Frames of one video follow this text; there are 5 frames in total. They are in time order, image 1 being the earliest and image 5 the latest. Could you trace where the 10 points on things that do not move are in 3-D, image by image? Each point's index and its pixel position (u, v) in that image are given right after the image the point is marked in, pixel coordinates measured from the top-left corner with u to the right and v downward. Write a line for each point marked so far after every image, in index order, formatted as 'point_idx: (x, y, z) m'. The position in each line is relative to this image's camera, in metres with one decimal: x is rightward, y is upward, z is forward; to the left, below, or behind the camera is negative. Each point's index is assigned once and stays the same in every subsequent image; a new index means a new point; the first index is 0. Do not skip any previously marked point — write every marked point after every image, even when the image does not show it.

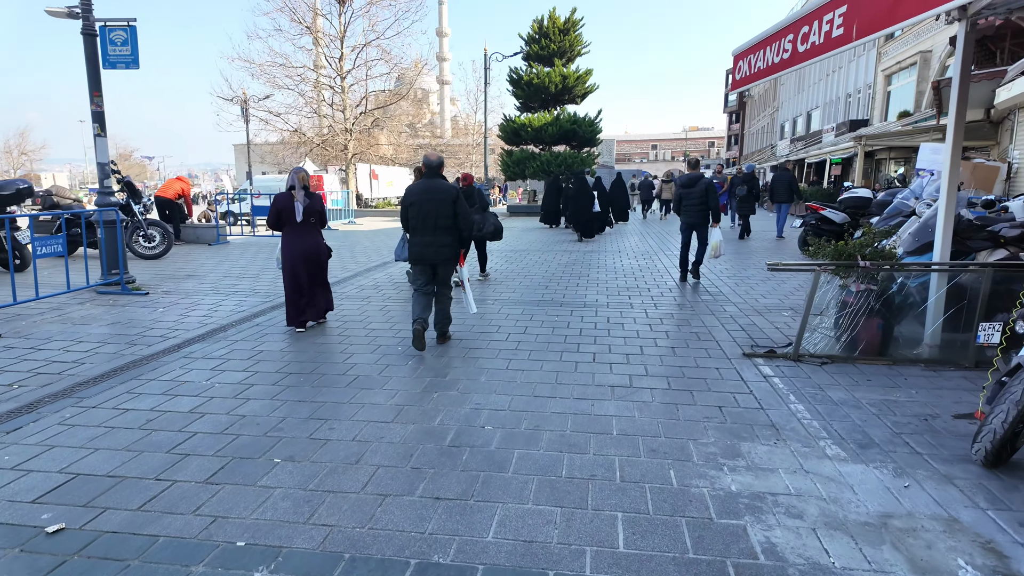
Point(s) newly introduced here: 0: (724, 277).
0: (+3.3, +0.1, +9.1) m
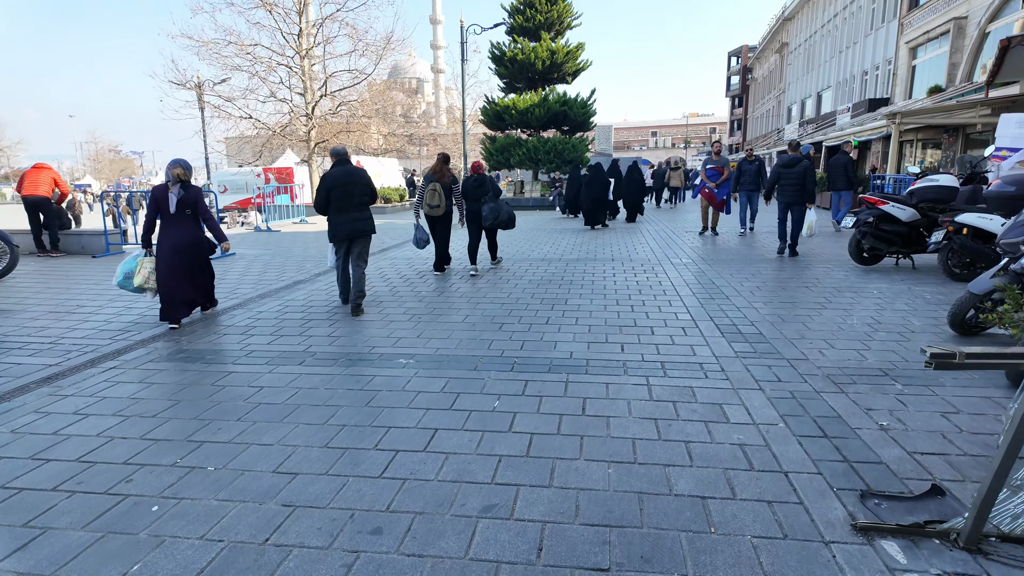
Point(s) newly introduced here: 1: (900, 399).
0: (+2.7, -0.2, +6.4) m
1: (+2.5, -0.7, +3.8) m
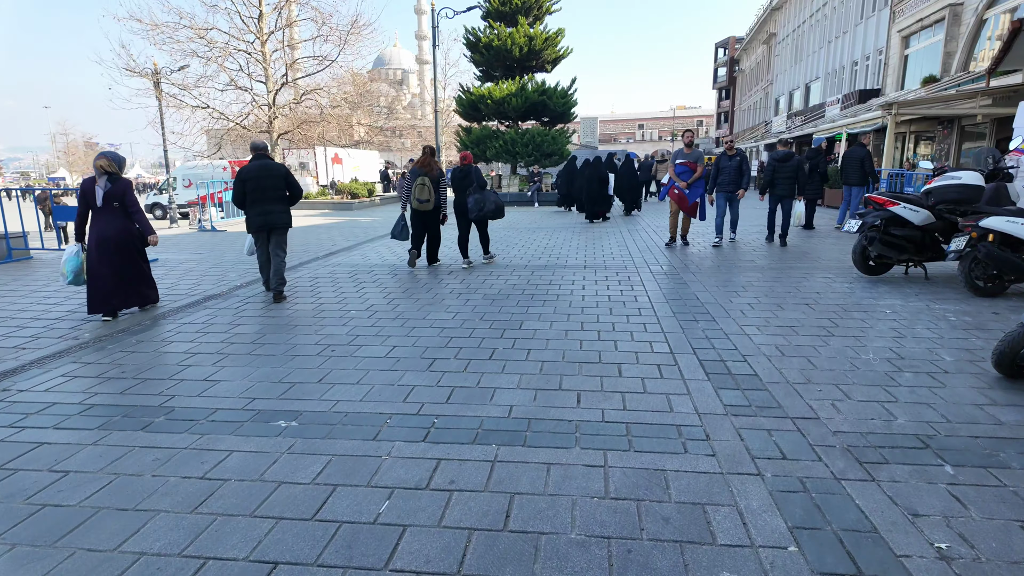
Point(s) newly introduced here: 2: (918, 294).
0: (+2.1, -0.4, +5.2) m
1: (+2.0, -0.9, +2.7) m
2: (+4.4, -0.1, +6.5) m
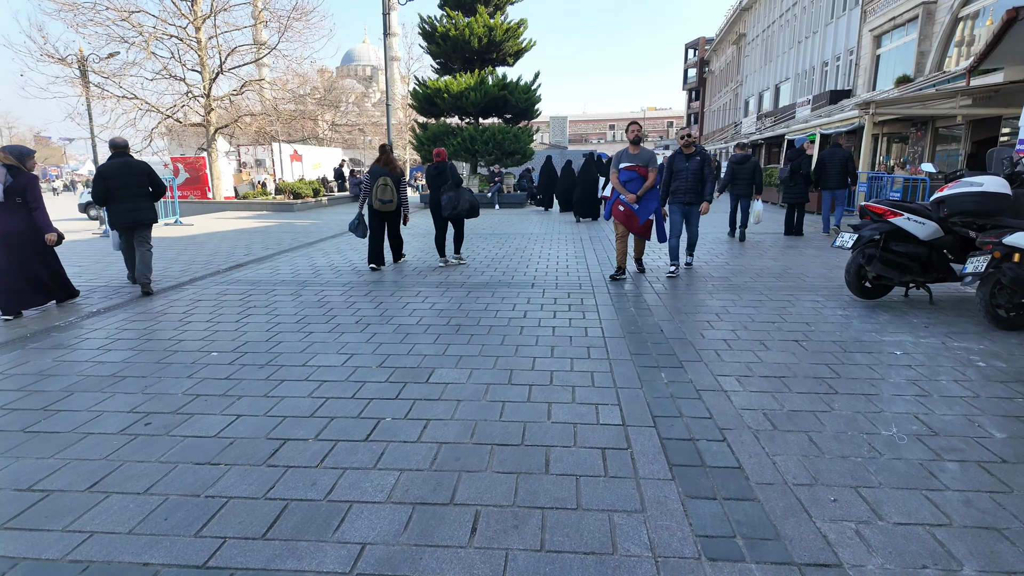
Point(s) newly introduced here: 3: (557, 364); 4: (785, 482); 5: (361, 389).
0: (+1.5, -0.7, +3.9) m
1: (+1.5, -1.2, +1.4) m
2: (+3.7, -0.3, +5.3) m
3: (+0.3, -0.6, +4.5) m
4: (+1.3, -0.9, +2.9) m
5: (-1.0, -0.7, +4.0) m
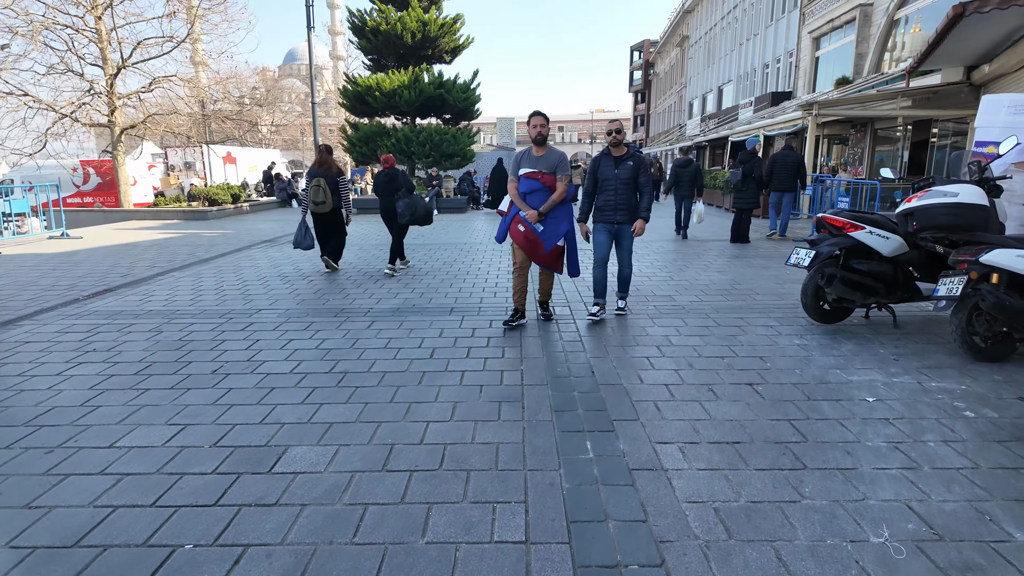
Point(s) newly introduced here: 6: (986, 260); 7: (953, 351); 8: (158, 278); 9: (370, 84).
0: (+0.9, -0.9, +3.0) m
1: (+1.0, -1.4, +0.5) m
2: (+2.9, -0.5, +4.6) m
3: (-0.3, -0.8, +3.5) m
4: (+0.7, -1.1, +1.9) m
5: (-1.6, -1.0, +2.9) m
6: (+3.4, +0.2, +4.3) m
7: (+3.5, -0.5, +4.7) m
8: (-4.8, +0.1, +8.2) m
9: (-4.5, +6.5, +19.3) m
